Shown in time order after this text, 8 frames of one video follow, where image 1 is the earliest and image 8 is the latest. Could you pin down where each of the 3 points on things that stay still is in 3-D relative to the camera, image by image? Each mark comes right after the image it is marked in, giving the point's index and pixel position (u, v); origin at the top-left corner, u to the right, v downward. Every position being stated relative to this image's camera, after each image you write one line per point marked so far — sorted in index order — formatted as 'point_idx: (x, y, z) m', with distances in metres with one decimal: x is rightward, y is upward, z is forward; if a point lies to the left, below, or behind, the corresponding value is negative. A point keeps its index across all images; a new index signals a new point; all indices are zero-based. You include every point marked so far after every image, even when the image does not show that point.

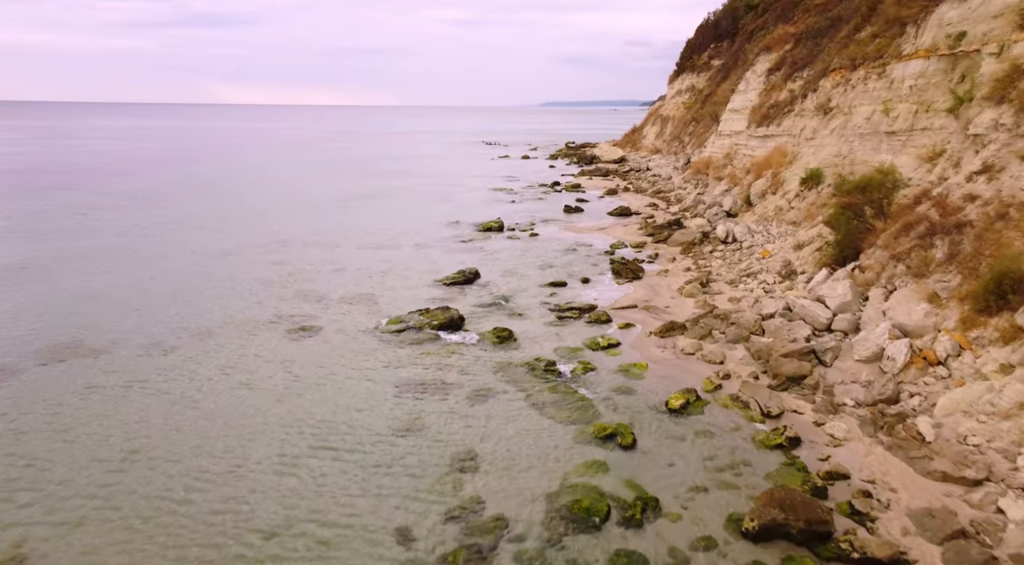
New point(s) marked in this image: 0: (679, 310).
0: (+4.2, -0.7, +19.3) m
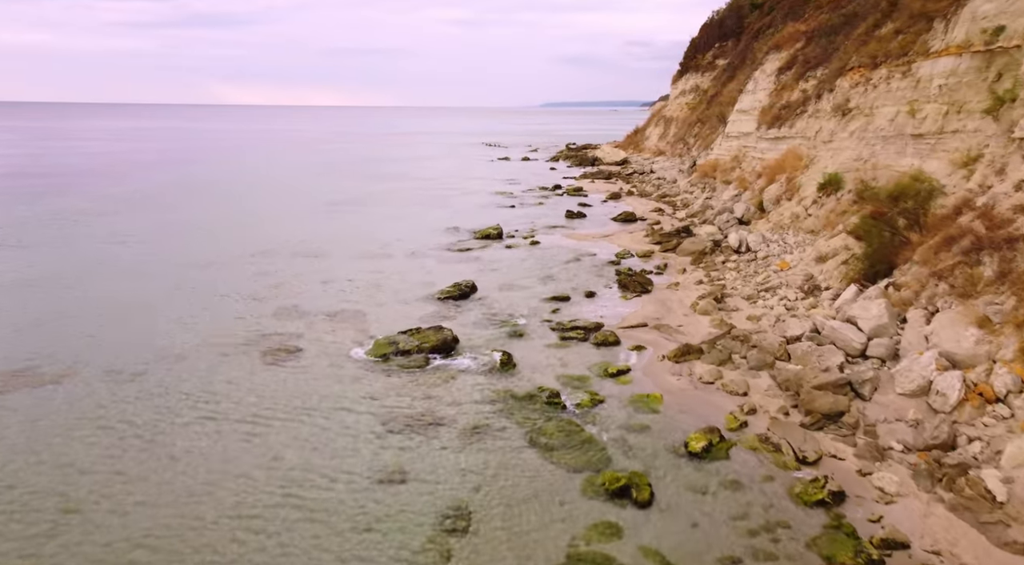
0: (+4.2, -1.1, +17.7) m
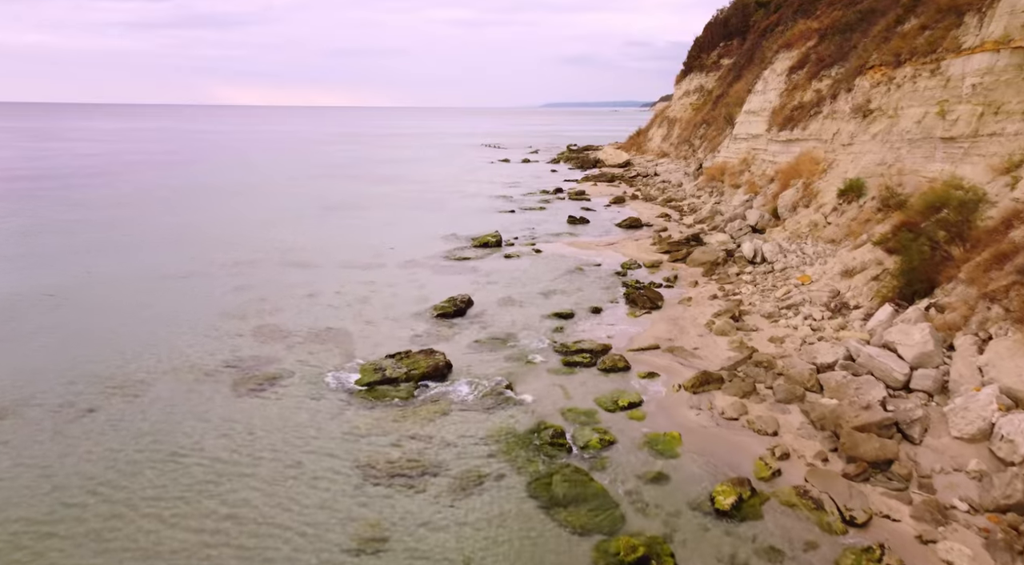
0: (+4.2, -1.5, +16.1) m
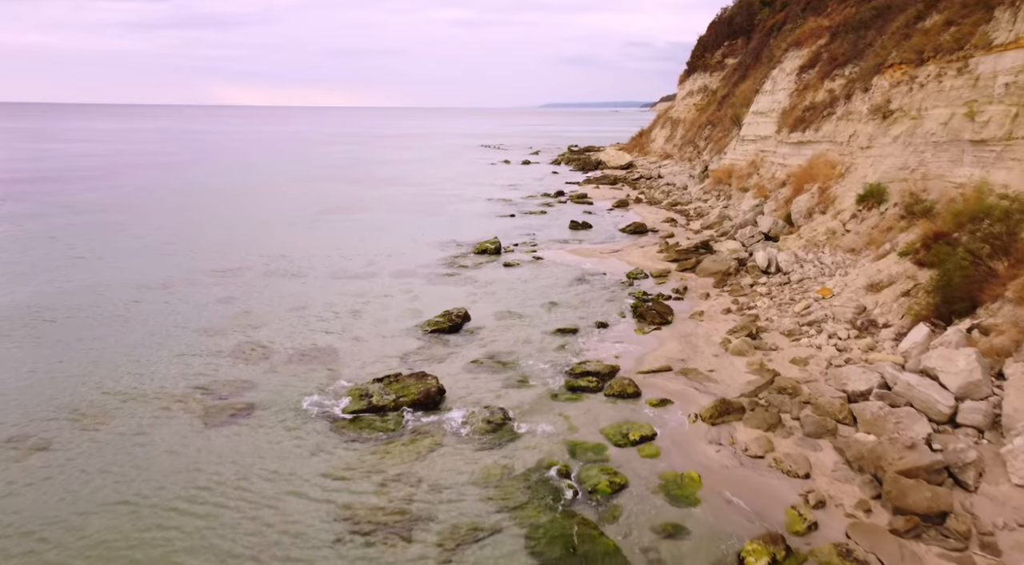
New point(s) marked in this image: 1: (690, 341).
0: (+4.2, -1.8, +14.8) m
1: (+4.0, -1.3, +17.0) m
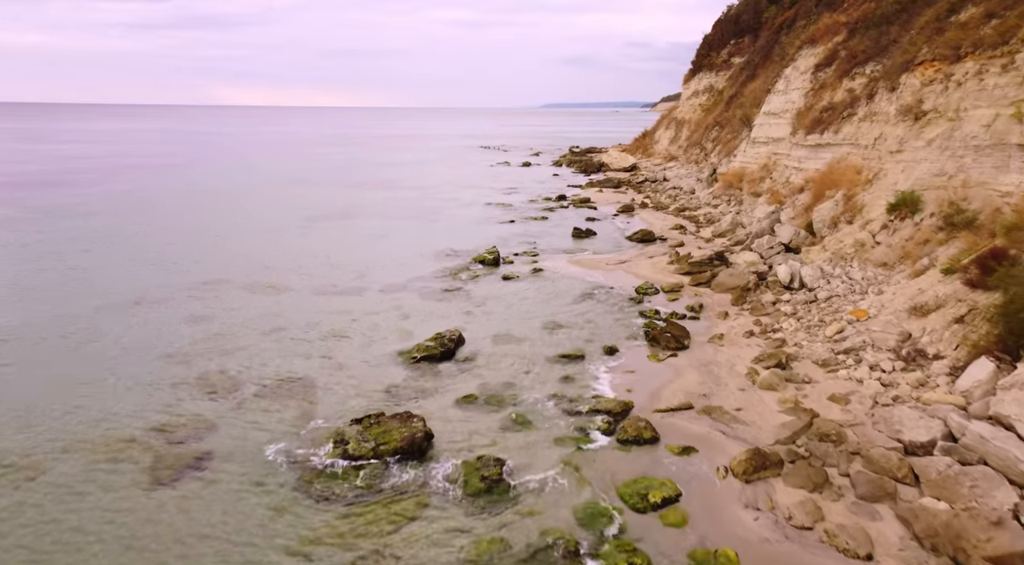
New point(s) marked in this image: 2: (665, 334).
0: (+4.2, -2.3, +12.9) m
1: (+3.9, -1.7, +15.1) m
2: (+3.4, -1.1, +17.1) m
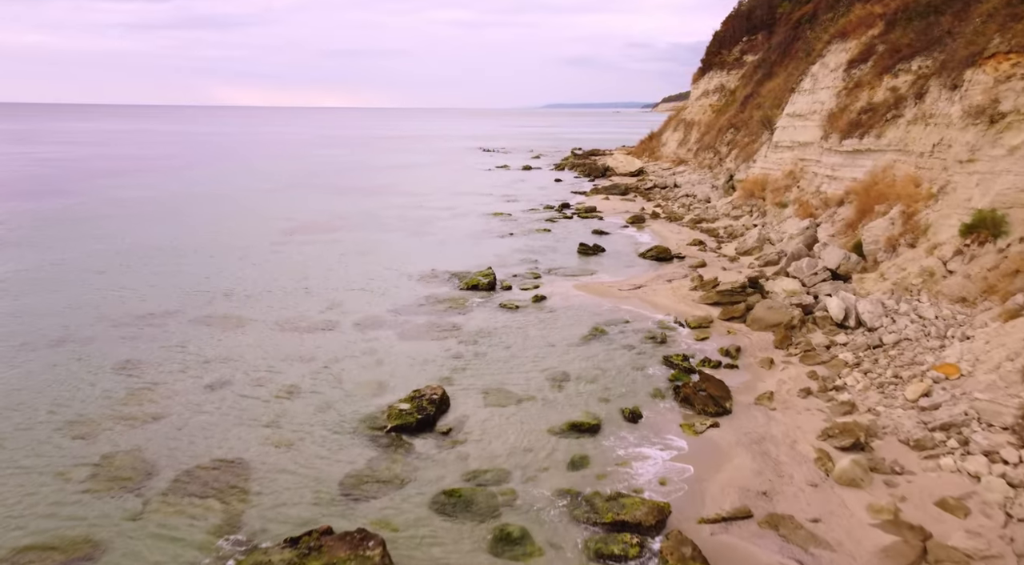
0: (+4.1, -3.1, +9.4) m
1: (+3.9, -2.6, +11.6) m
2: (+3.4, -2.0, +13.6) m
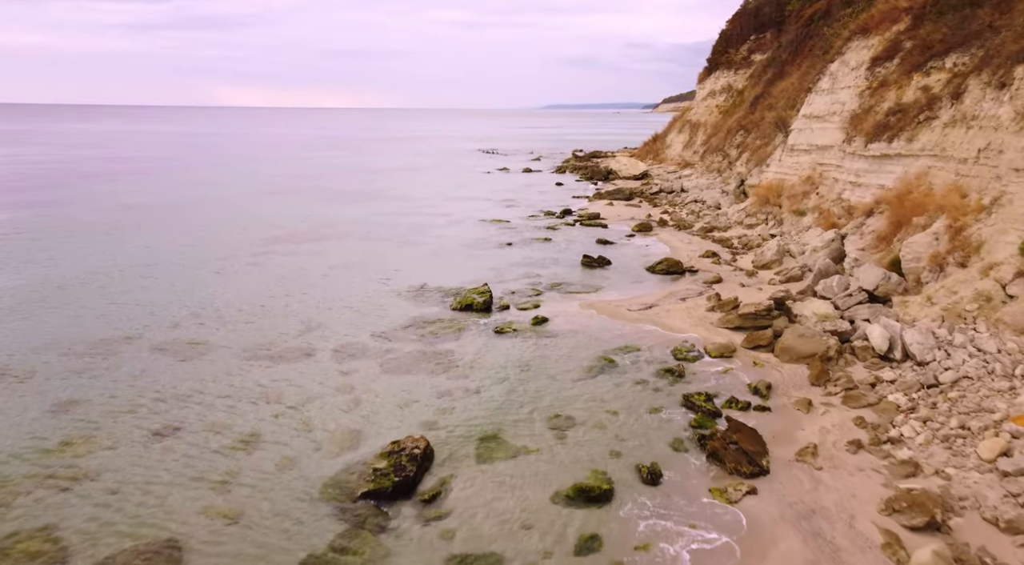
0: (+4.0, -3.6, +7.2) m
1: (+3.8, -3.1, +9.5) m
2: (+3.3, -2.5, +11.5) m
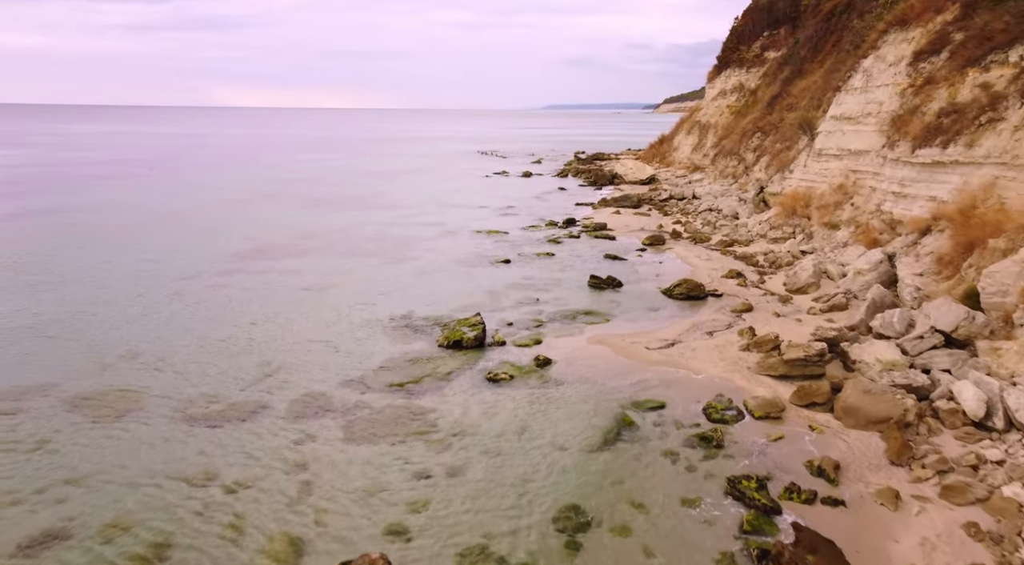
0: (+4.0, -4.3, +4.0) m
1: (+3.7, -3.8, +6.3) m
2: (+3.2, -3.2, +8.3) m
